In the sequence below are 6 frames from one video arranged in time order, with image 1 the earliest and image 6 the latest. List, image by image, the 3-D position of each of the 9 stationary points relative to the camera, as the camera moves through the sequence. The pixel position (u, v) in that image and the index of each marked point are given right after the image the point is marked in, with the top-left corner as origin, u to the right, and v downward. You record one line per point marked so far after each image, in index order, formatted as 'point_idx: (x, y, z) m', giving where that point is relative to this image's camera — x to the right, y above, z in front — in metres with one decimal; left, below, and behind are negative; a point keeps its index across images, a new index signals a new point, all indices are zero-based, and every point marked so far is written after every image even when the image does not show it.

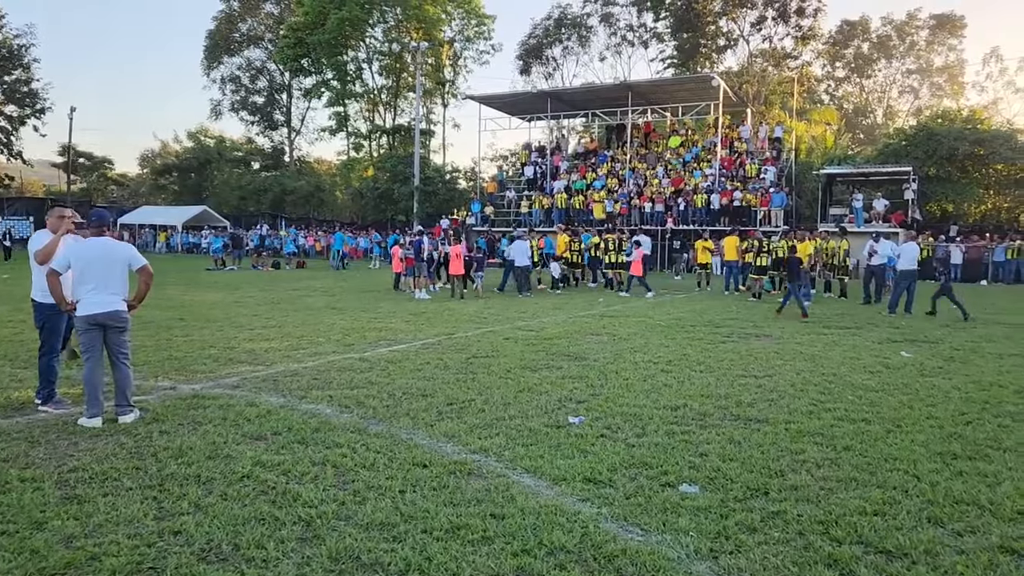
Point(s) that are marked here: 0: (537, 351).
0: (+0.3, -0.7, +9.3) m
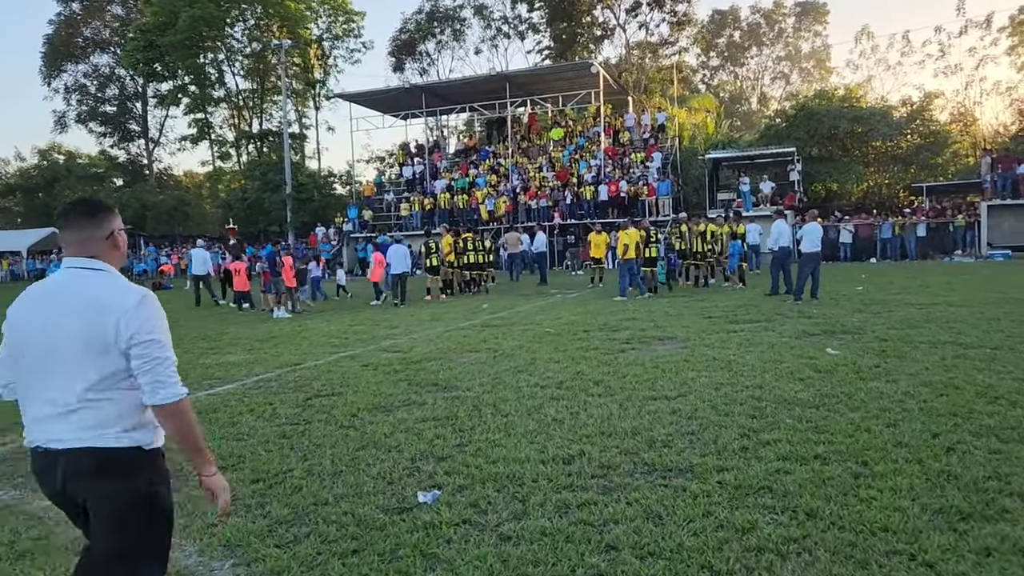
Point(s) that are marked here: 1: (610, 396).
0: (-1.0, -0.8, +7.4) m
1: (+0.7, -0.8, +6.4) m
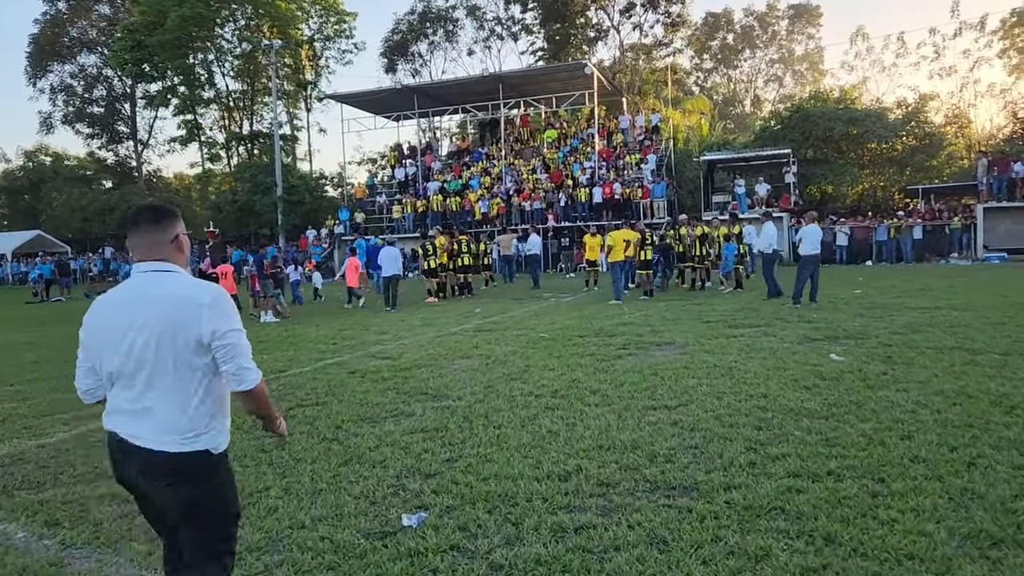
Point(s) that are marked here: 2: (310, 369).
0: (-1.1, -0.9, +7.1) m
1: (+0.7, -0.9, +6.1) m
2: (-2.0, -0.8, +8.6) m
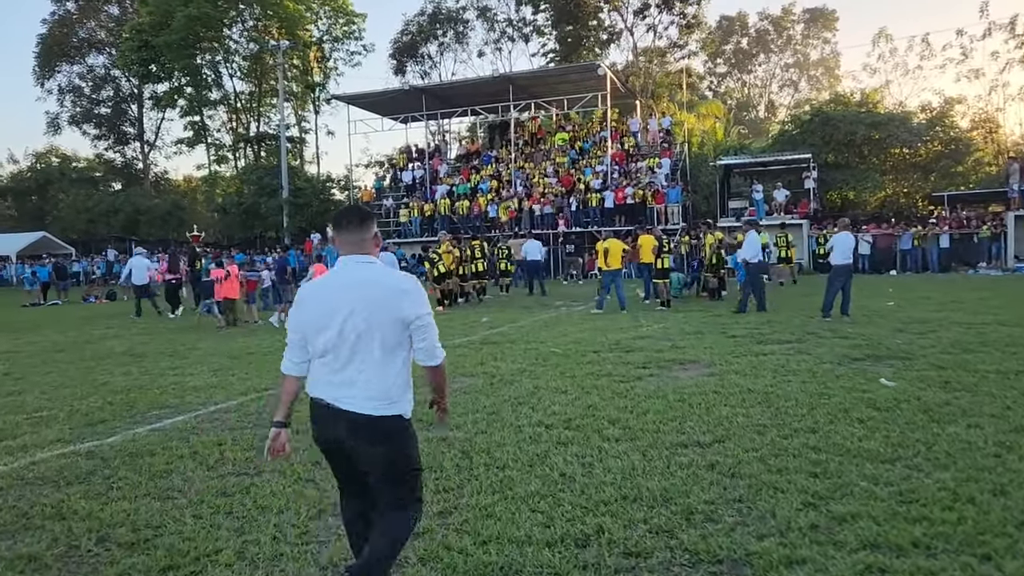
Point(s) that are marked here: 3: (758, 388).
0: (-1.0, -1.0, +6.3) m
1: (+0.7, -1.0, +5.2) m
2: (-2.0, -0.9, +7.8) m
3: (+2.0, -0.8, +6.8) m
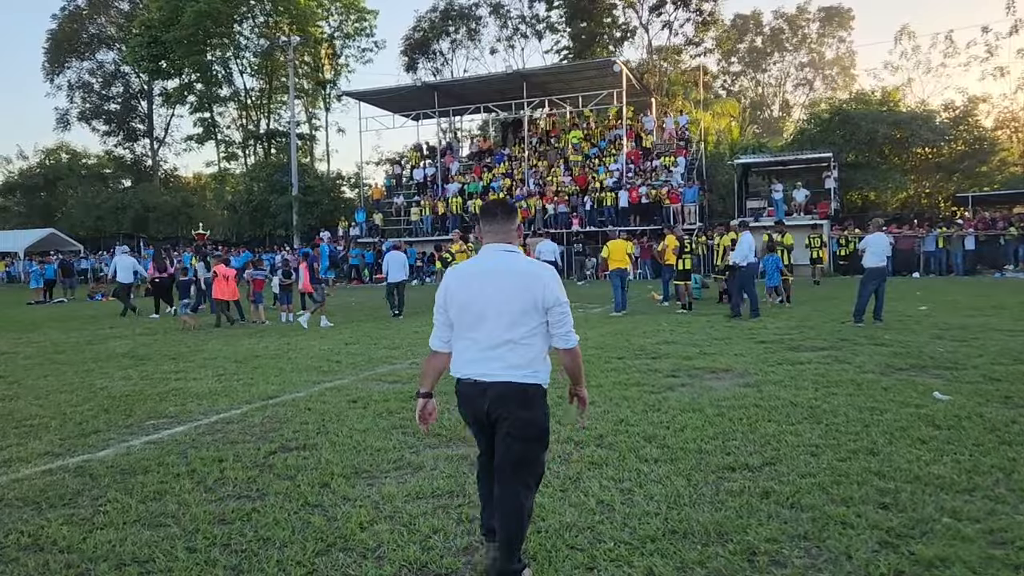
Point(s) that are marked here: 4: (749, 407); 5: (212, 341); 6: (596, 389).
0: (-0.9, -1.0, +5.8) m
1: (+0.9, -1.0, +4.7) m
2: (-1.8, -0.9, +7.3) m
3: (+2.2, -0.8, +6.3) m
4: (+1.7, -0.9, +6.1) m
5: (-4.3, -0.8, +12.0) m
6: (+0.7, -0.8, +7.0) m
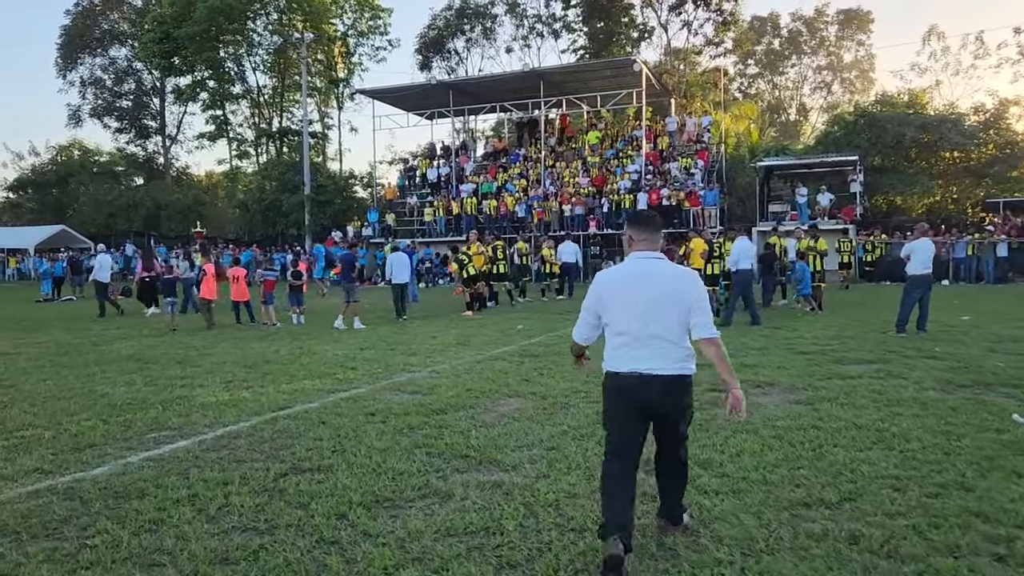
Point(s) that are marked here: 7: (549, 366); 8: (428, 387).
0: (-0.6, -1.0, +5.3) m
1: (+1.1, -1.0, +4.1) m
2: (-1.5, -1.0, +6.8) m
3: (+2.4, -0.9, +5.7) m
4: (+1.9, -0.9, +5.5) m
5: (-4.0, -0.8, +11.5) m
6: (+0.9, -0.9, +6.5) m
7: (+0.4, -0.8, +8.7) m
8: (-0.8, -0.9, +7.5) m
